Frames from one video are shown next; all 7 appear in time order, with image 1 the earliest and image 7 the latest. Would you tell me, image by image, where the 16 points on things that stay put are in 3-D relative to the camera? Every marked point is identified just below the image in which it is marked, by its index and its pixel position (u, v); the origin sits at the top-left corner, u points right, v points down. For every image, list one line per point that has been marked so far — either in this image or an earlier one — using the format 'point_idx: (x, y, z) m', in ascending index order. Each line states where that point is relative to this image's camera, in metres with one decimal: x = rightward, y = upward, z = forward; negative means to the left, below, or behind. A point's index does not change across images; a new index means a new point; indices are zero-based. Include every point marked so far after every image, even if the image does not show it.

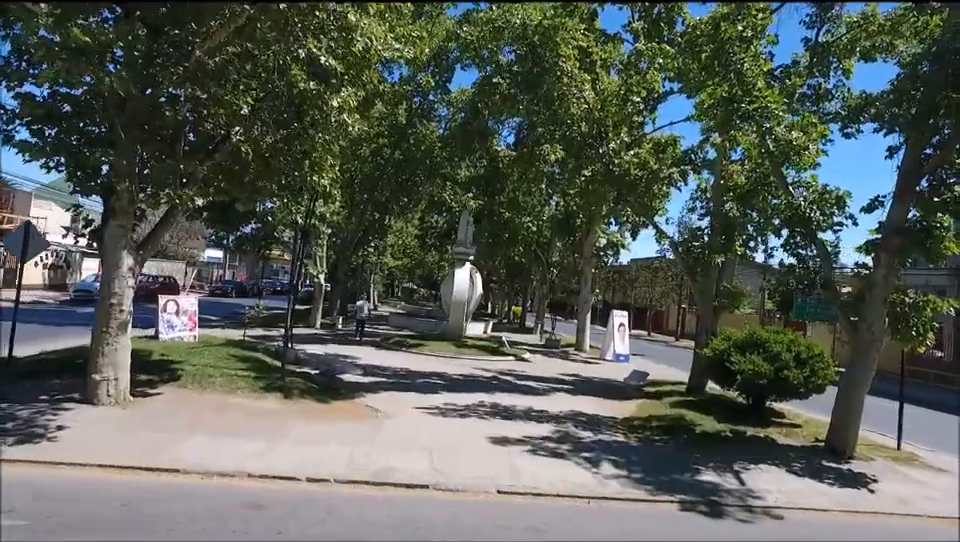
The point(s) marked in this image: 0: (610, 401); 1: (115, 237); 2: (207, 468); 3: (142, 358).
0: (+3.3, -3.3, +14.3) m
1: (-5.7, +0.5, +8.8) m
2: (-3.5, -2.5, +7.2) m
3: (-7.1, -1.8, +11.9) m
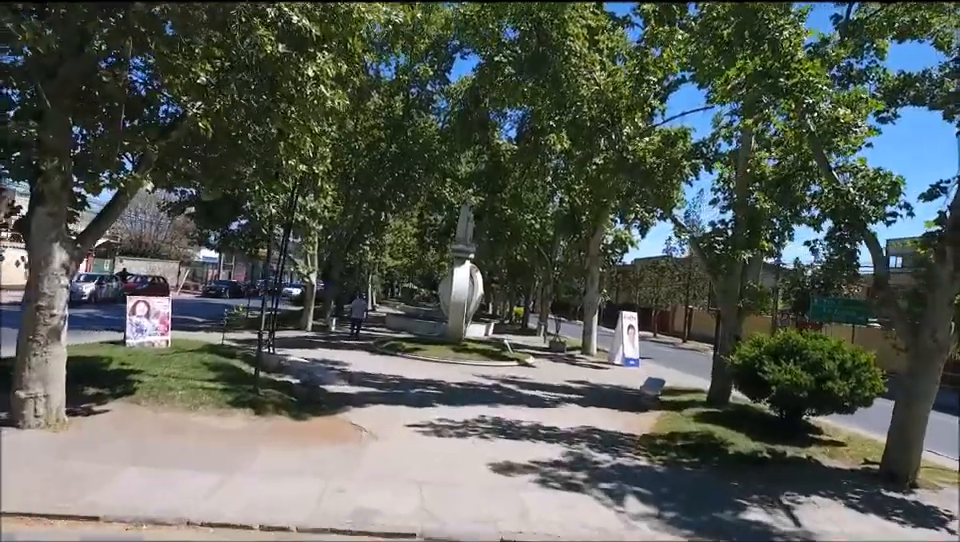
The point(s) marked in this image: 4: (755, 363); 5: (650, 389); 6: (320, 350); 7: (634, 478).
0: (+3.3, -3.2, +12.9) m
1: (-5.7, +0.6, +7.4) m
2: (-3.5, -2.5, +5.7) m
3: (-7.1, -1.8, +10.5) m
4: (+5.5, -1.8, +11.3) m
5: (+4.3, -3.0, +14.2) m
6: (-5.3, -2.7, +18.6) m
7: (+2.2, -2.9, +8.0) m
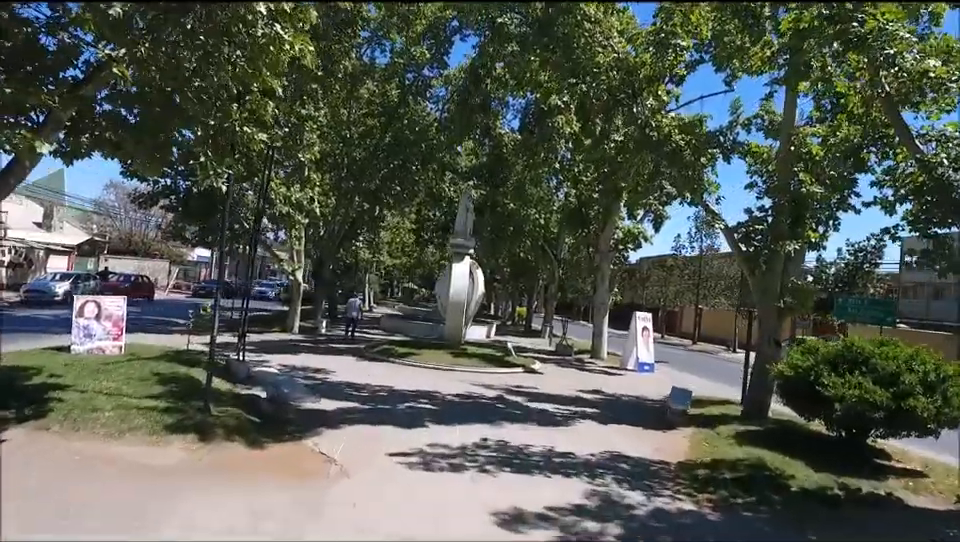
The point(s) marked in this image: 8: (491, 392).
0: (+3.3, -3.1, +11.0) m
1: (-5.7, +0.7, +5.5) m
2: (-3.5, -2.3, +3.9) m
3: (-7.1, -1.7, +8.6) m
4: (+5.5, -1.7, +9.4) m
5: (+4.3, -2.8, +12.3) m
6: (-5.2, -2.5, +16.7) m
7: (+2.2, -2.8, +6.1) m
8: (+0.3, -2.9, +13.6) m
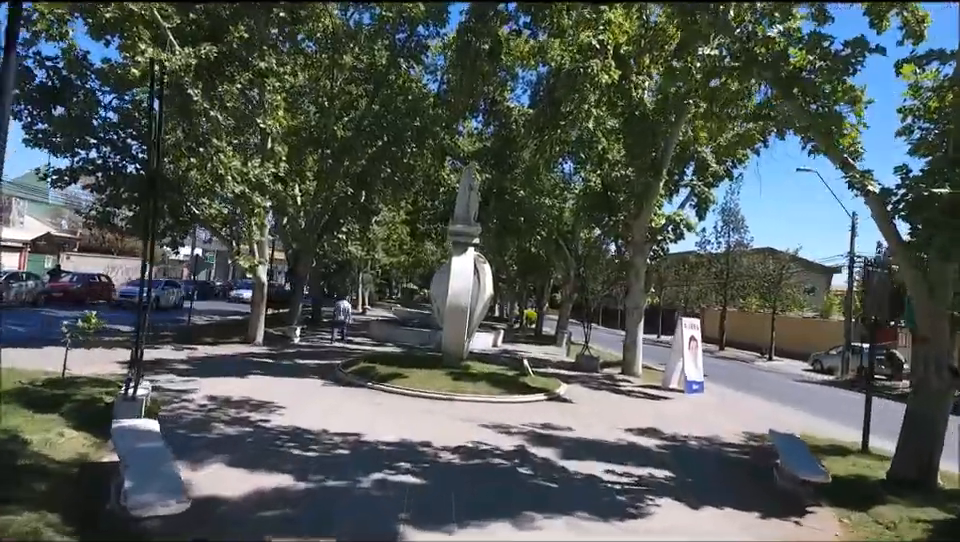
0: (+3.5, -3.0, +6.6) m
1: (-5.5, +0.8, +1.2) m
2: (-3.3, -2.2, -0.4) m
3: (-7.0, -1.6, +4.3) m
4: (+5.7, -1.6, +5.1) m
5: (+4.5, -2.7, +7.9) m
6: (-5.0, -2.4, +12.4) m
7: (+2.3, -2.7, +1.7) m
8: (+0.4, -2.8, +9.3) m
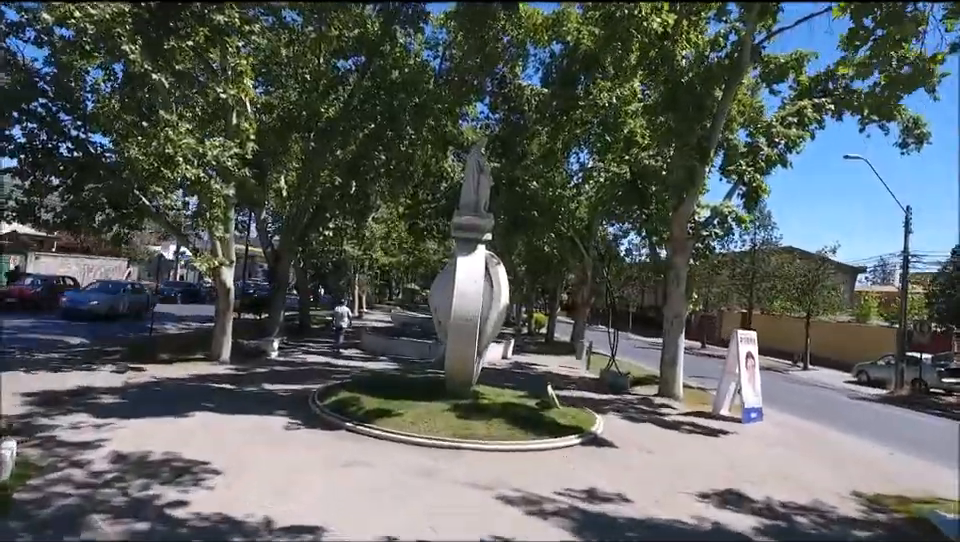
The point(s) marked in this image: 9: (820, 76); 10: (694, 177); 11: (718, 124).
0: (+3.7, -3.1, +3.5) m
1: (-5.3, +0.7, -1.9) m
2: (-3.1, -2.3, -3.5) m
3: (-6.7, -1.7, +1.3) m
4: (+5.9, -1.6, +2.0) m
5: (+4.7, -2.8, +4.8) m
6: (-4.8, -2.5, +9.3) m
7: (+2.5, -2.7, -1.4) m
8: (+0.7, -2.8, +6.2) m
9: (+11.7, +6.7, +19.5) m
10: (+5.8, +2.5, +15.3) m
11: (+6.5, +4.0, +15.6) m
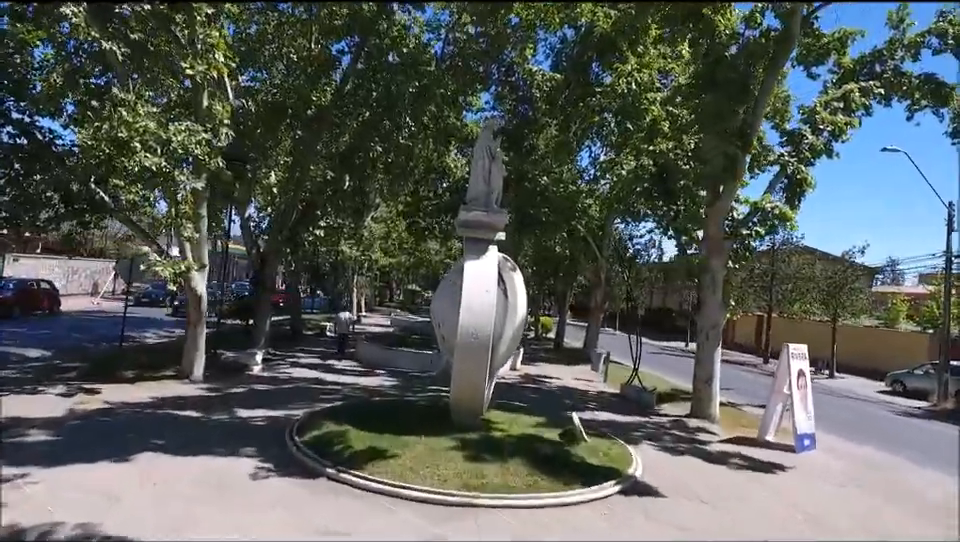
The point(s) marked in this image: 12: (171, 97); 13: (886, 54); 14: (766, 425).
0: (+3.9, -3.2, +1.5) m
1: (-5.2, +0.6, -3.8) m
2: (-2.9, -2.4, -5.5) m
3: (-6.5, -1.8, -0.7) m
4: (+6.1, -1.7, 0.0) m
5: (+4.9, -2.9, +2.8) m
6: (-4.6, -2.6, +7.4) m
7: (+2.7, -2.8, -3.3) m
8: (+0.9, -3.0, +4.2) m
9: (+11.9, +6.6, +17.5) m
10: (+6.0, +2.4, +13.3) m
11: (+6.8, +3.9, +13.6) m
12: (-7.3, +4.1, +13.4) m
13: (+12.4, +6.6, +17.3) m
14: (+6.4, -3.5, +12.8) m
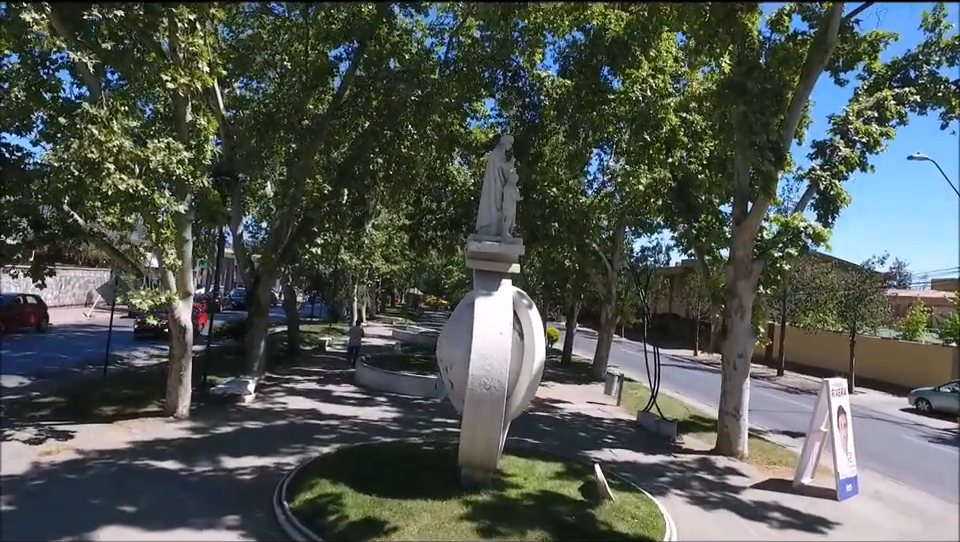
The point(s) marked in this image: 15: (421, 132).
0: (+4.1, -3.7, +0.4) m
1: (-5.0, 0.0, -4.9) m
2: (-2.8, -3.0, -6.6) m
3: (-6.4, -2.4, -1.7) m
4: (+6.3, -2.3, -1.1) m
5: (+5.1, -3.4, +1.7) m
6: (-4.4, -3.2, +6.3) m
7: (+2.9, -3.4, -4.4) m
8: (+1.1, -3.5, +3.2) m
9: (+12.1, +6.0, +16.4) m
10: (+6.2, +1.9, +12.2) m
11: (+7.0, +3.4, +12.5) m
12: (-7.1, +3.5, +12.3) m
13: (+12.6, +6.1, +16.2) m
14: (+6.6, -4.0, +11.7) m
15: (-2.0, +4.4, +17.1) m
